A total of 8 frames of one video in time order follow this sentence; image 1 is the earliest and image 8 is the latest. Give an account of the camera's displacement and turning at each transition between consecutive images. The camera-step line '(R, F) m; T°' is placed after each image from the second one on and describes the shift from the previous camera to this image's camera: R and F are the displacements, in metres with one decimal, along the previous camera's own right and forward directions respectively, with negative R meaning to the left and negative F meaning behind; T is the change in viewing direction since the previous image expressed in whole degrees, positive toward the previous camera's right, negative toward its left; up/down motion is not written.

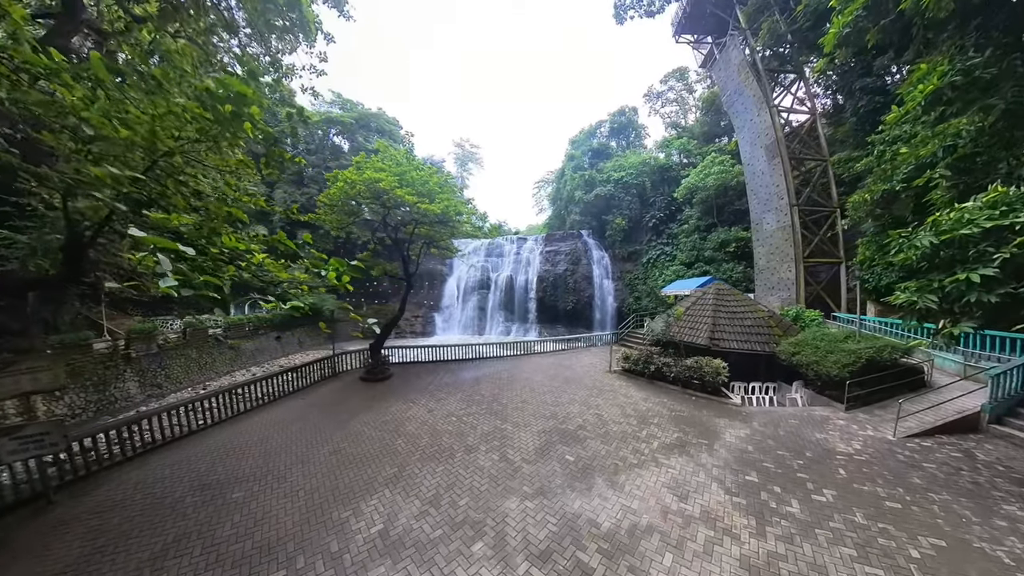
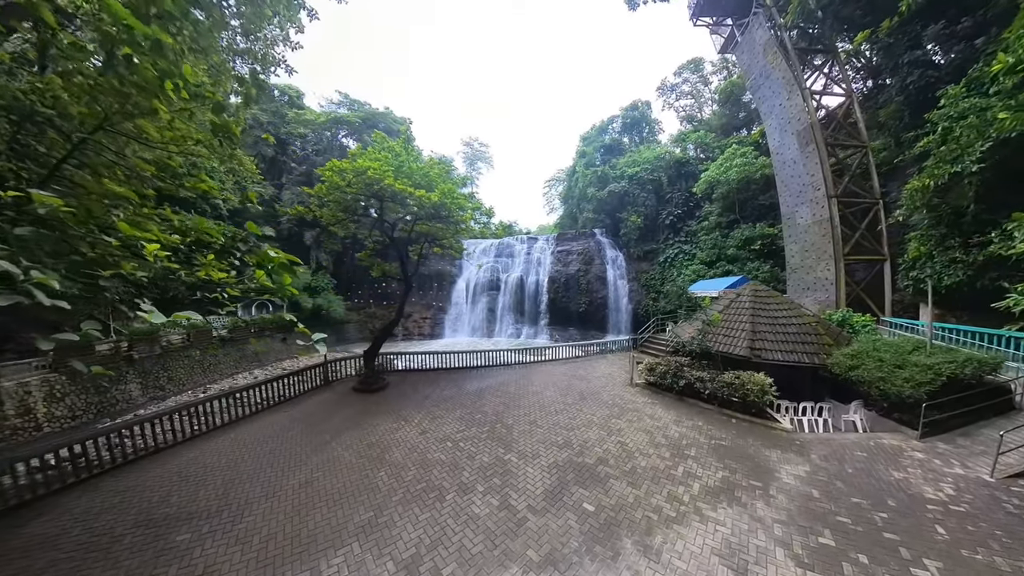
(+0.1, +0.9) m; -2°
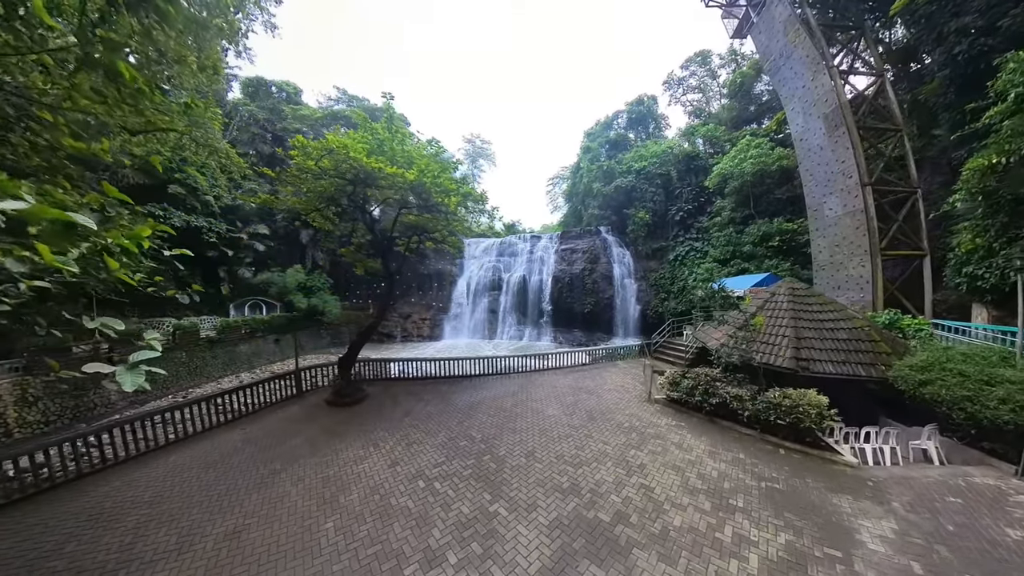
(+0.2, +1.1) m; -1°
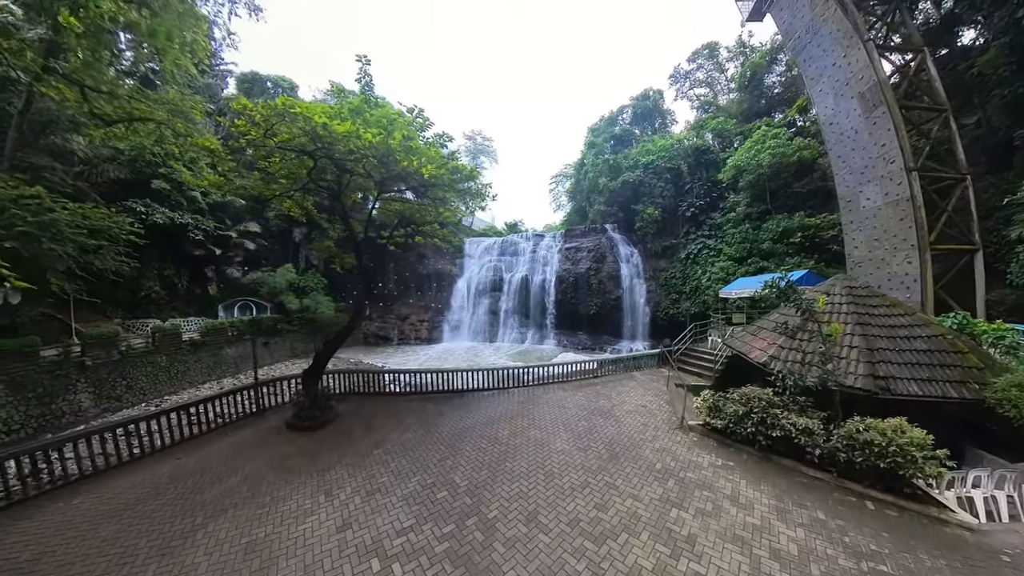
(+0.1, +1.2) m; 0°
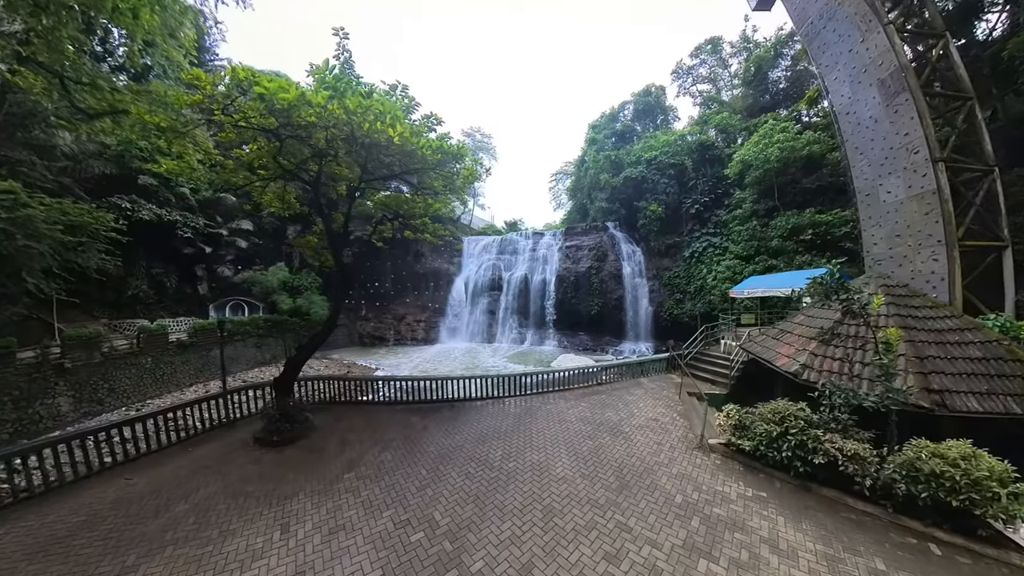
(+0.1, +0.6) m; 0°
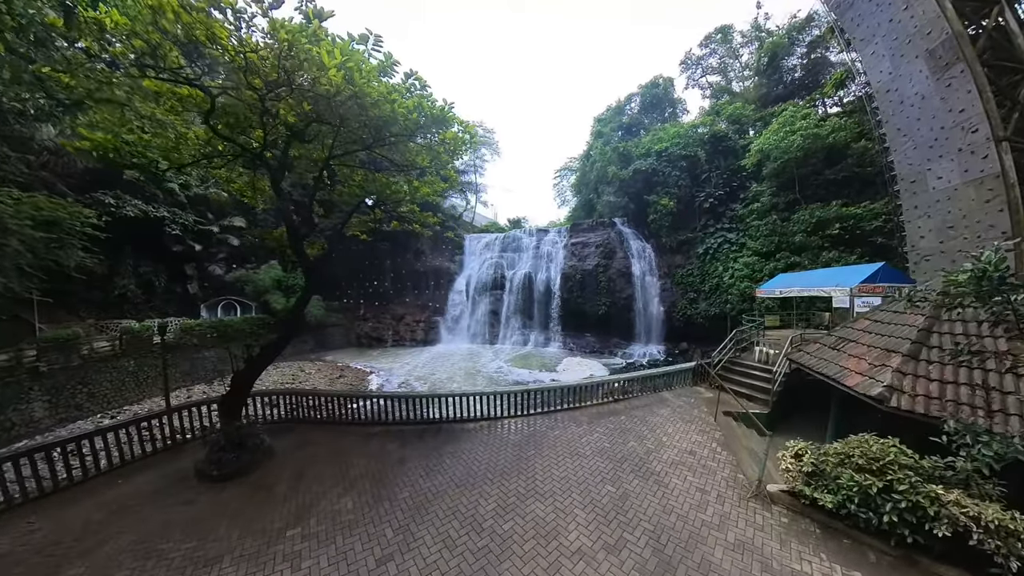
(+0.1, +1.0) m; -1°
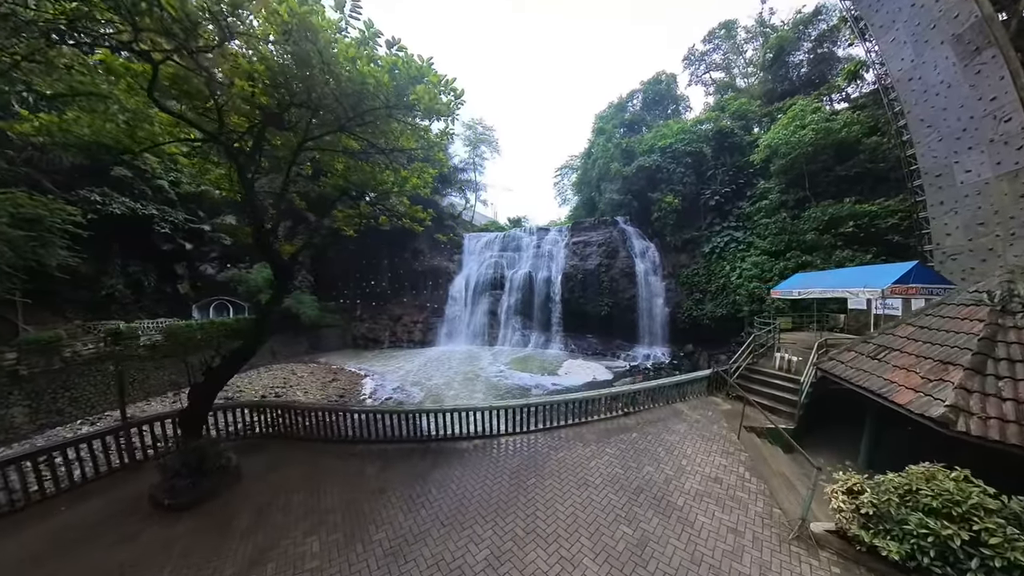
(0.0, +0.5) m; 0°
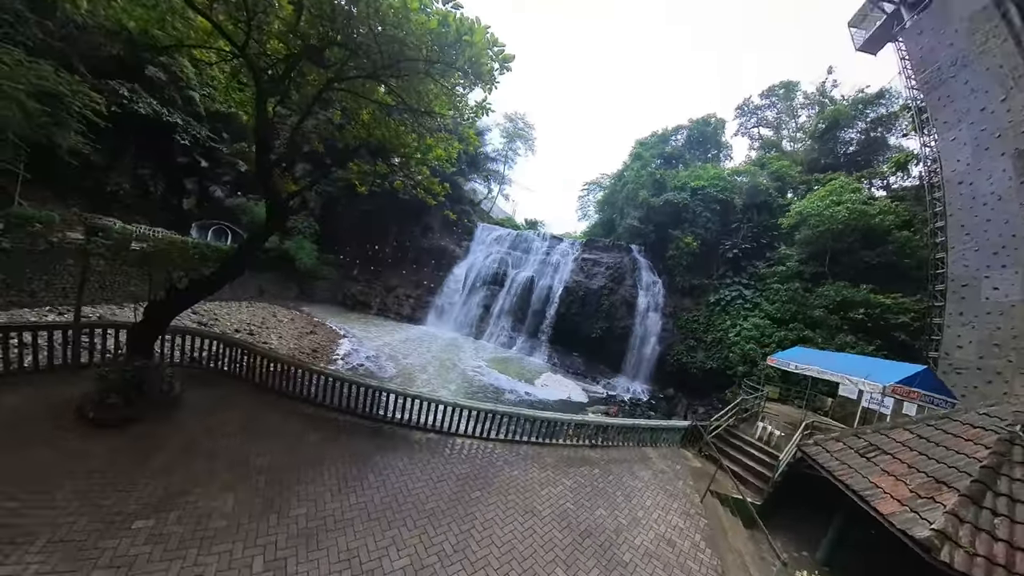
(0.0, +0.2) m; 0°
